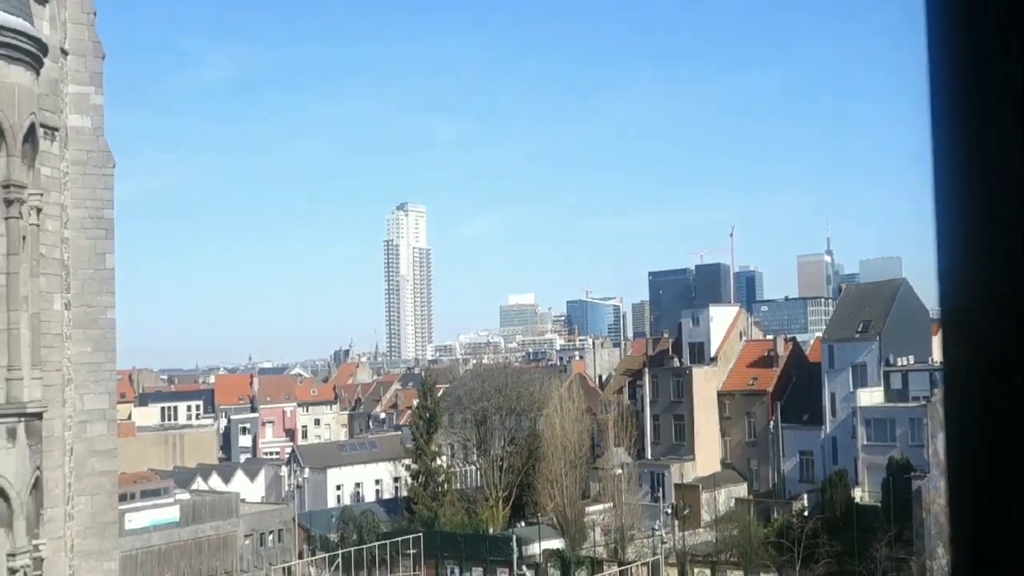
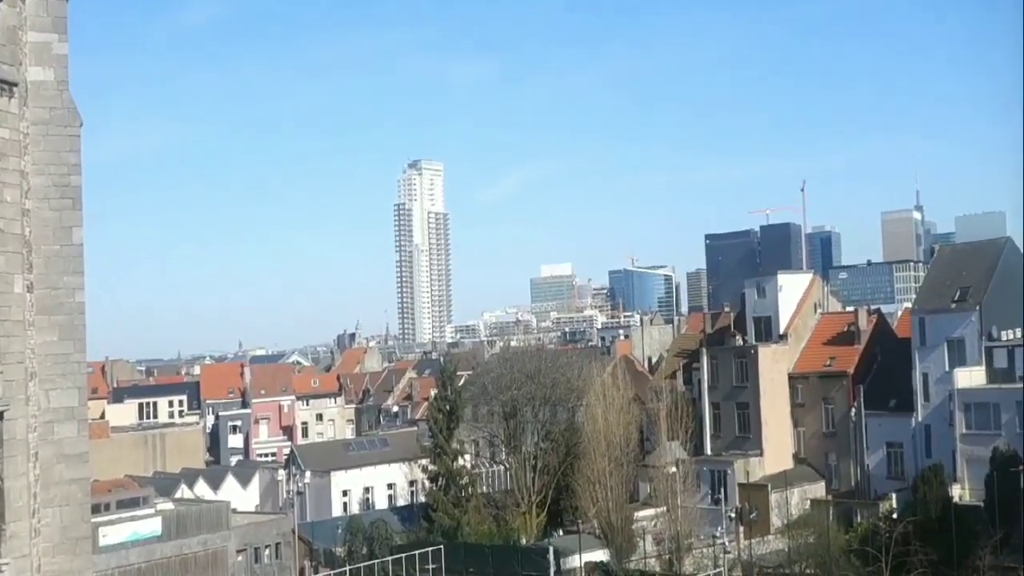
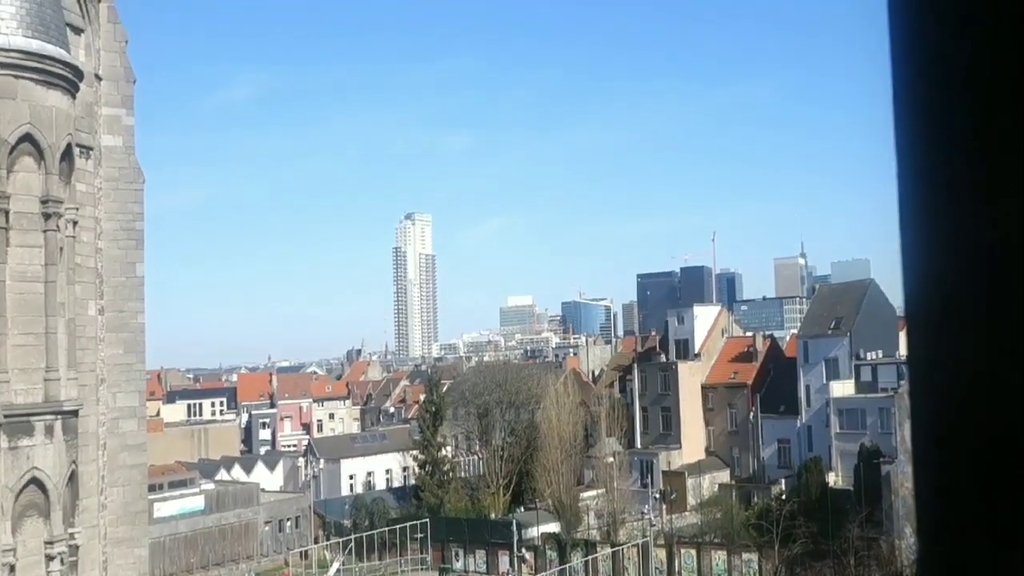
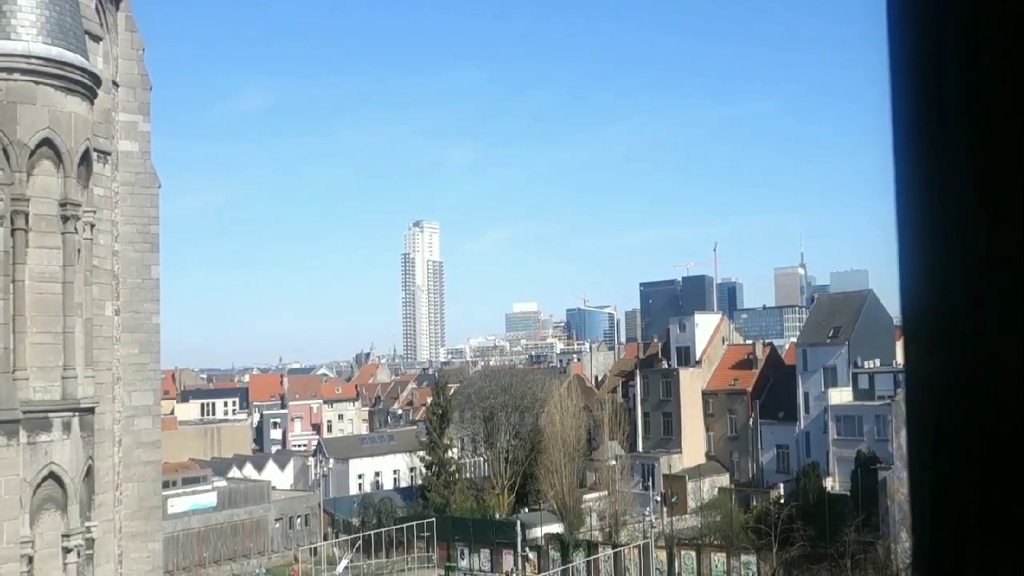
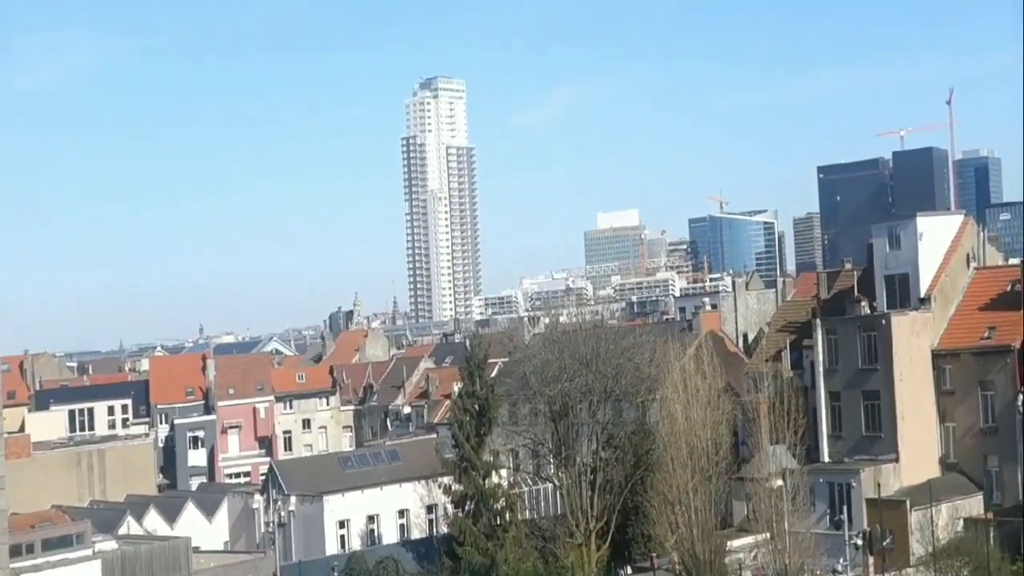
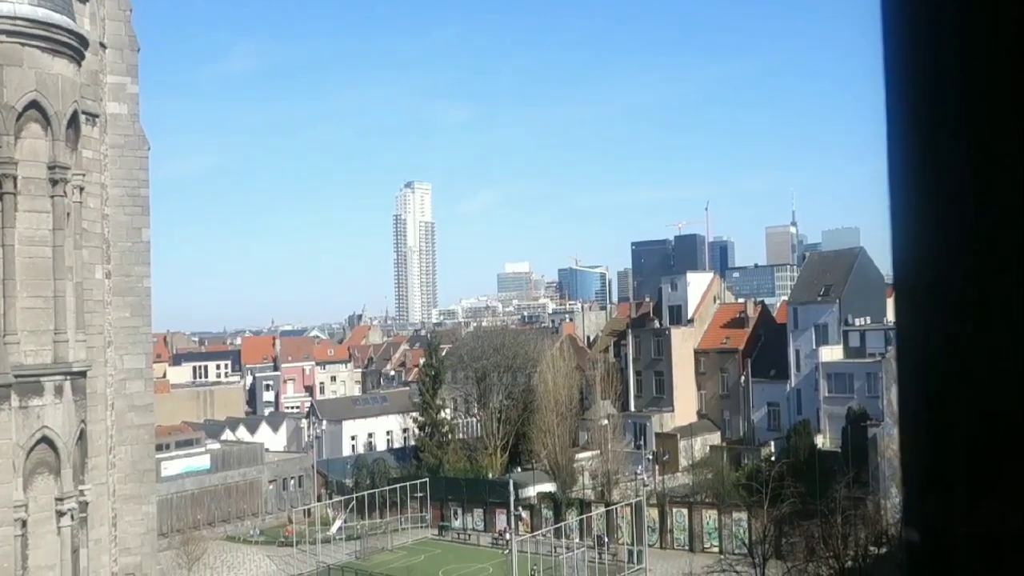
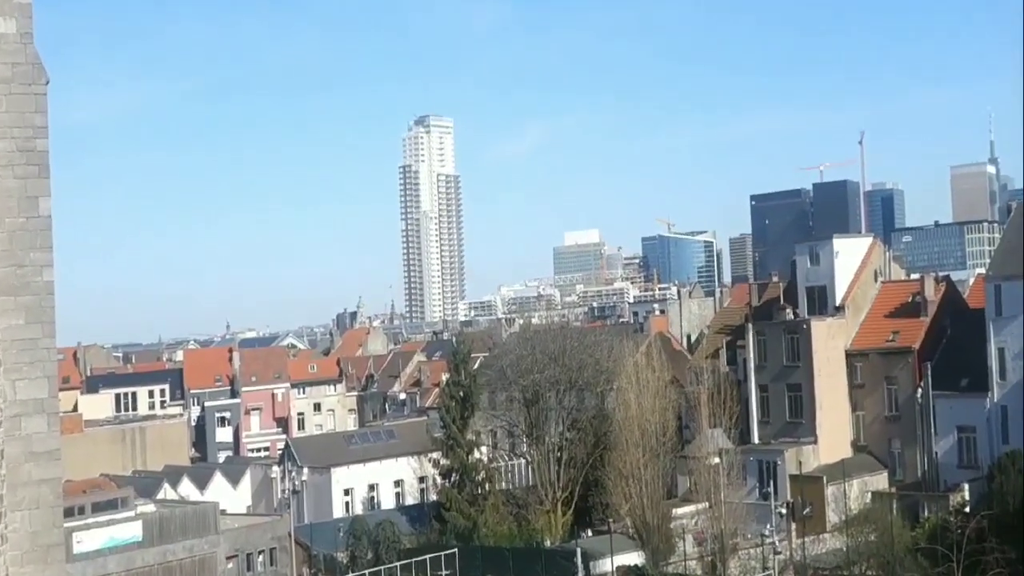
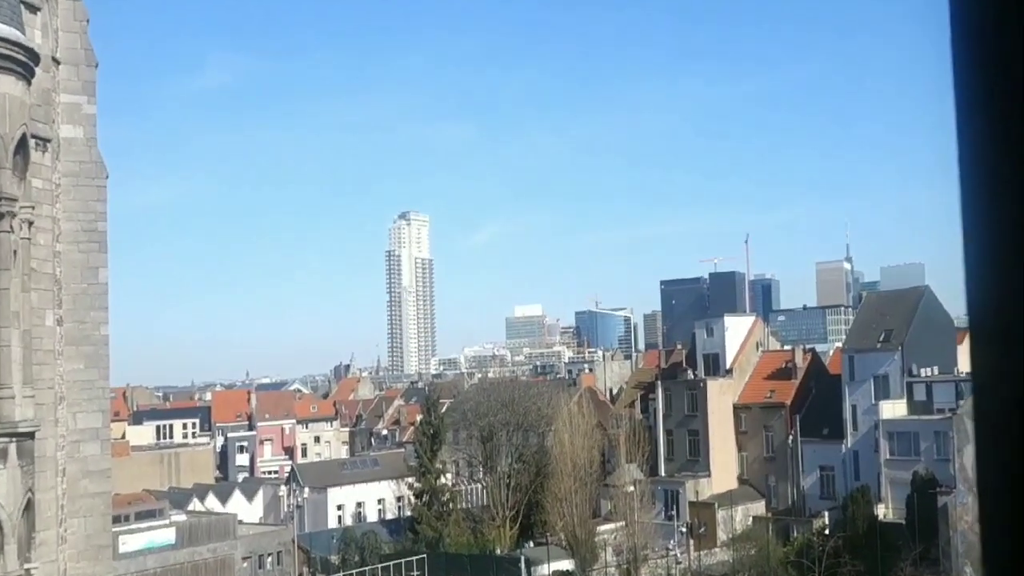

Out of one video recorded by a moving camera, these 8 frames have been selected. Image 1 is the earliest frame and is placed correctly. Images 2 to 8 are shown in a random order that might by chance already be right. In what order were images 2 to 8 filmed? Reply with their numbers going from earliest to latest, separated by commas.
4, 6, 3, 8, 2, 7, 5
